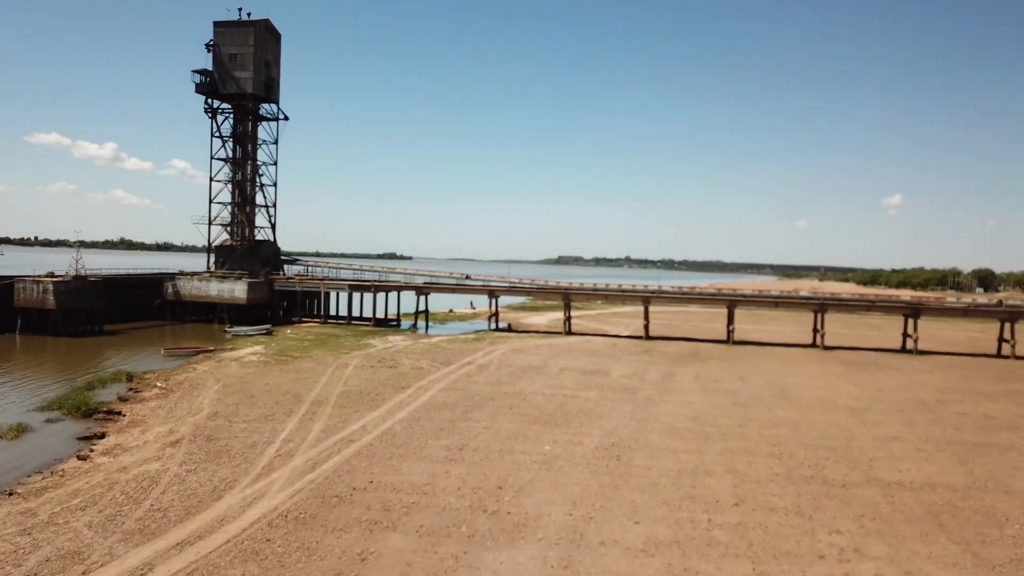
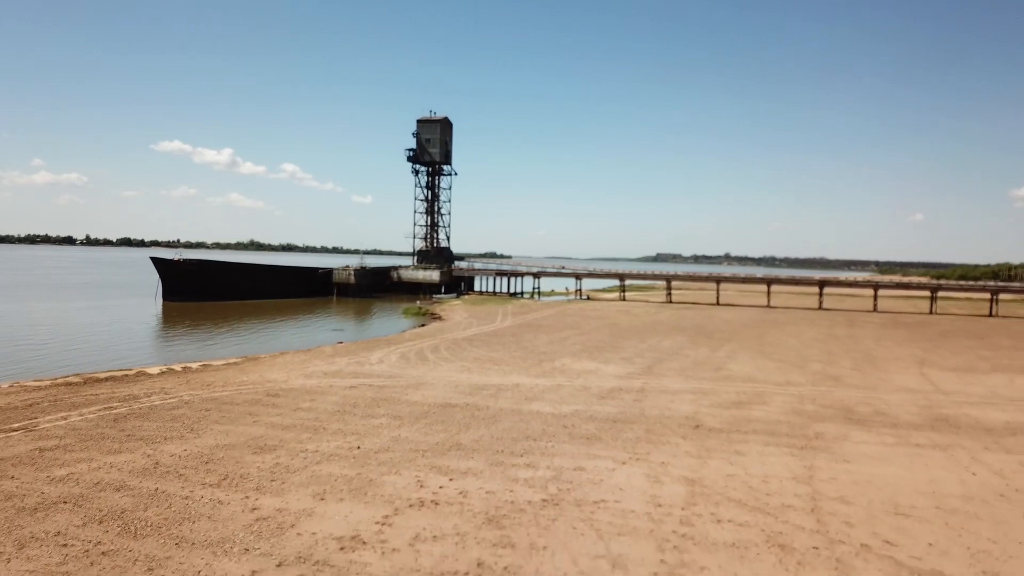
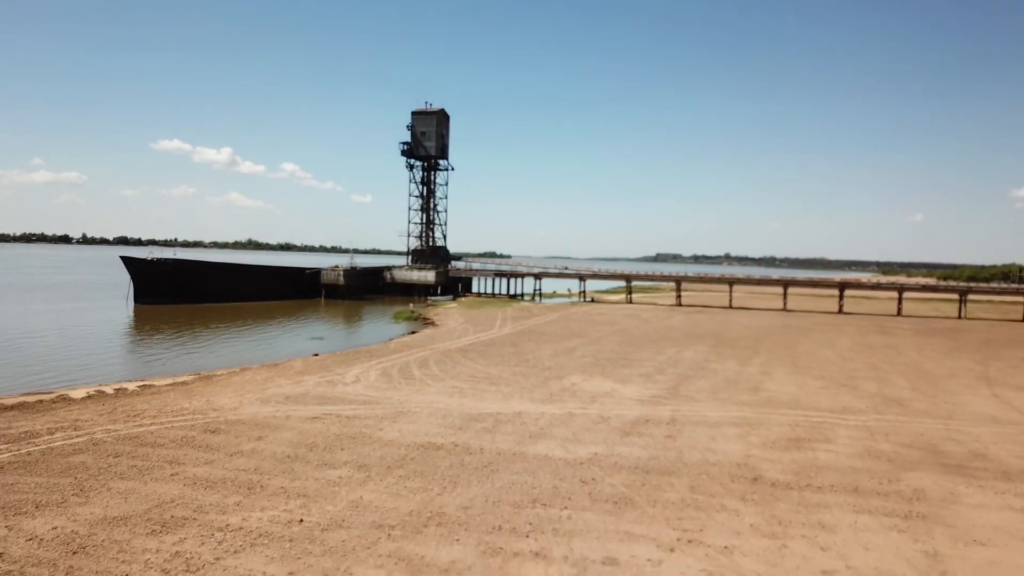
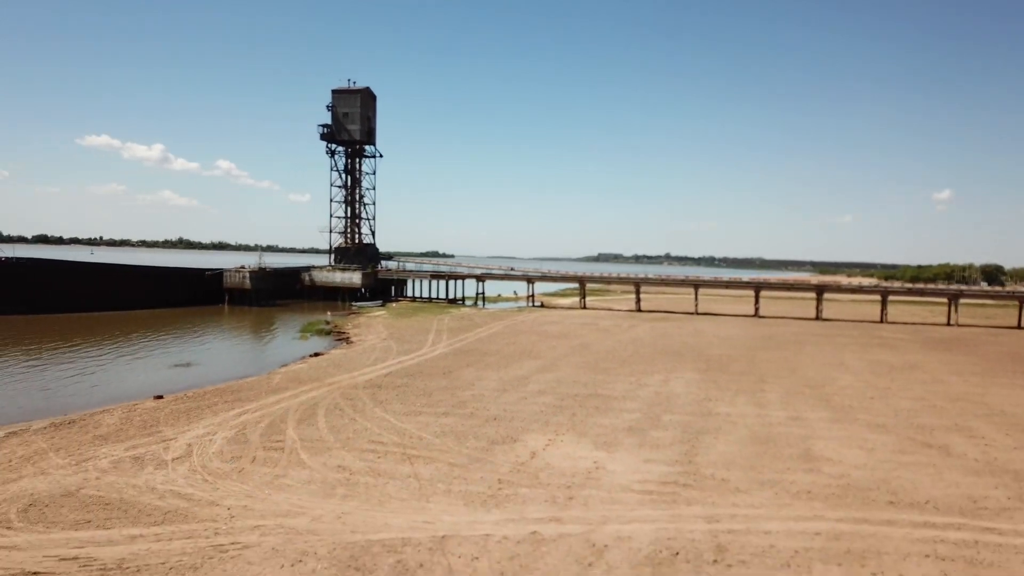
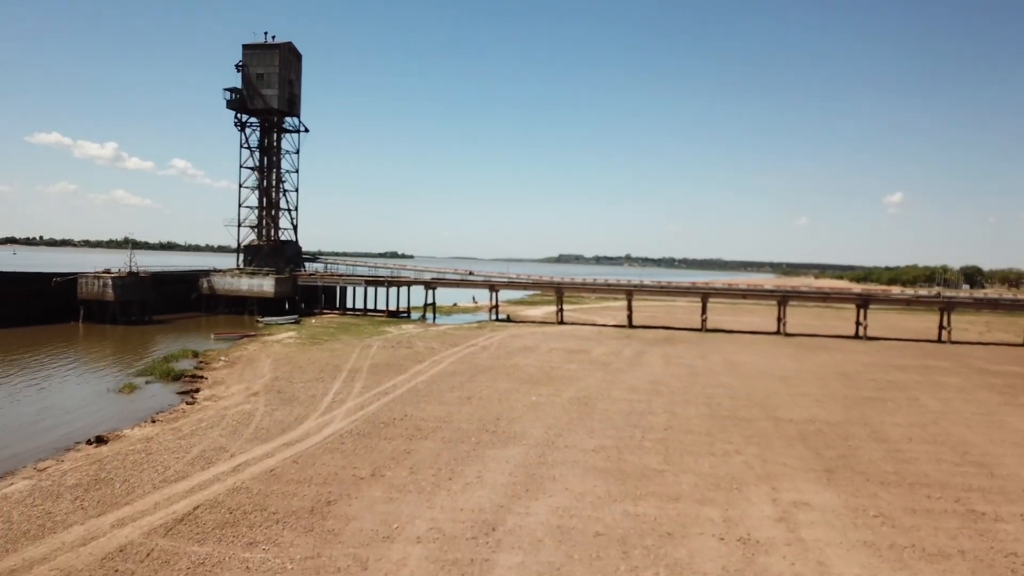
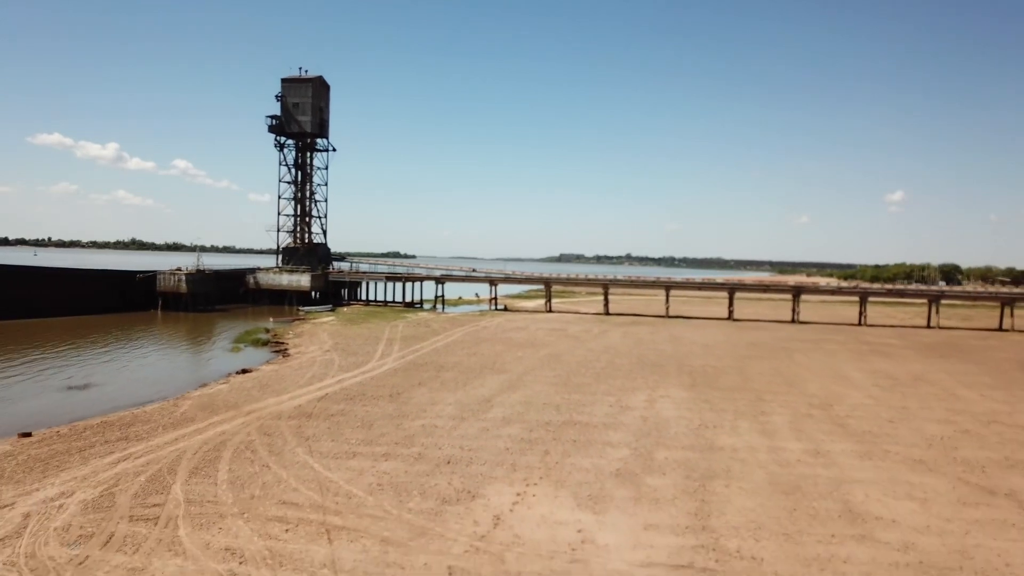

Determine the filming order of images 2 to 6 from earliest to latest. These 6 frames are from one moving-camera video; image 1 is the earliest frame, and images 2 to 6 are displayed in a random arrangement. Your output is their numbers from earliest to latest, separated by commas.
5, 6, 4, 3, 2
